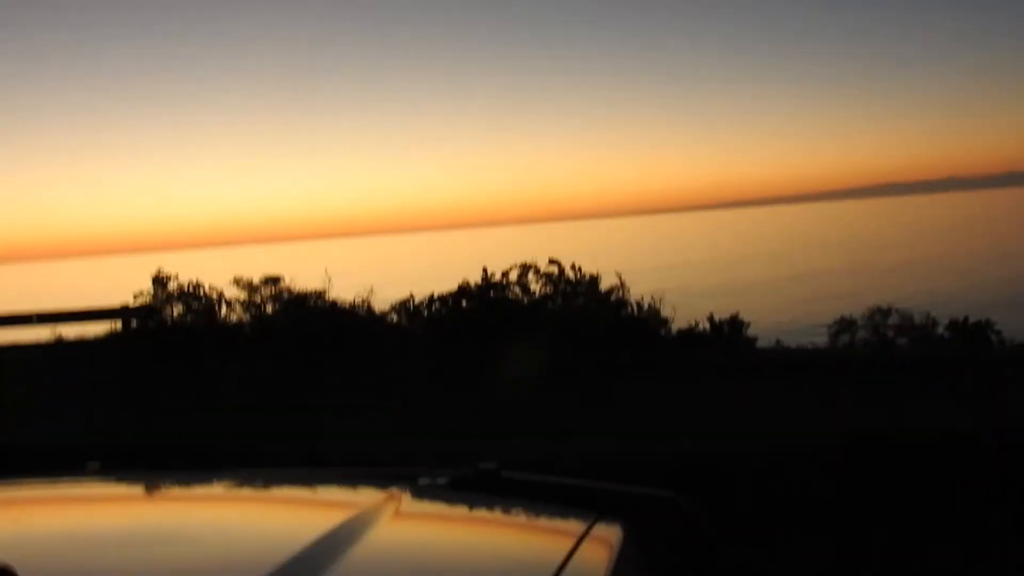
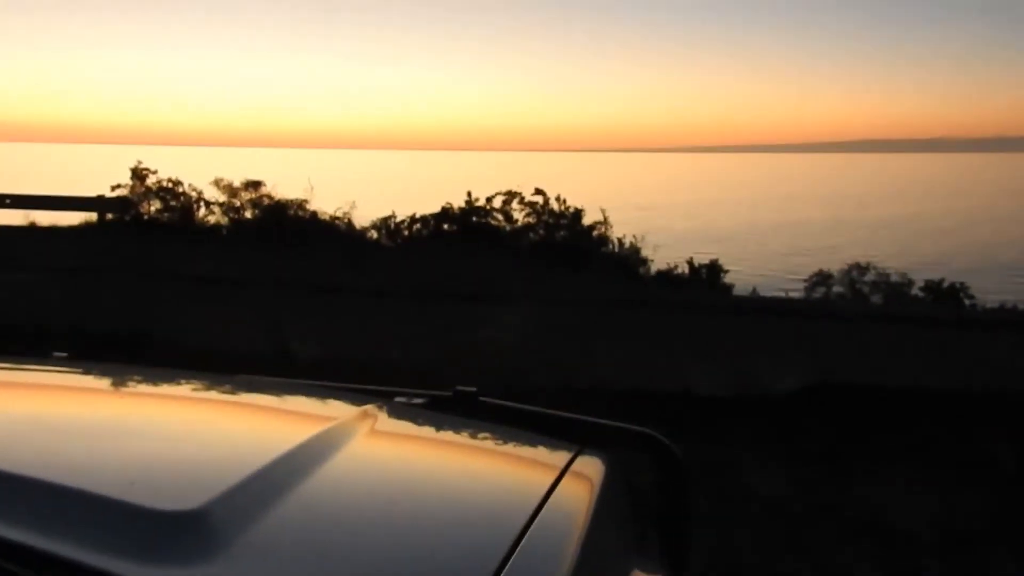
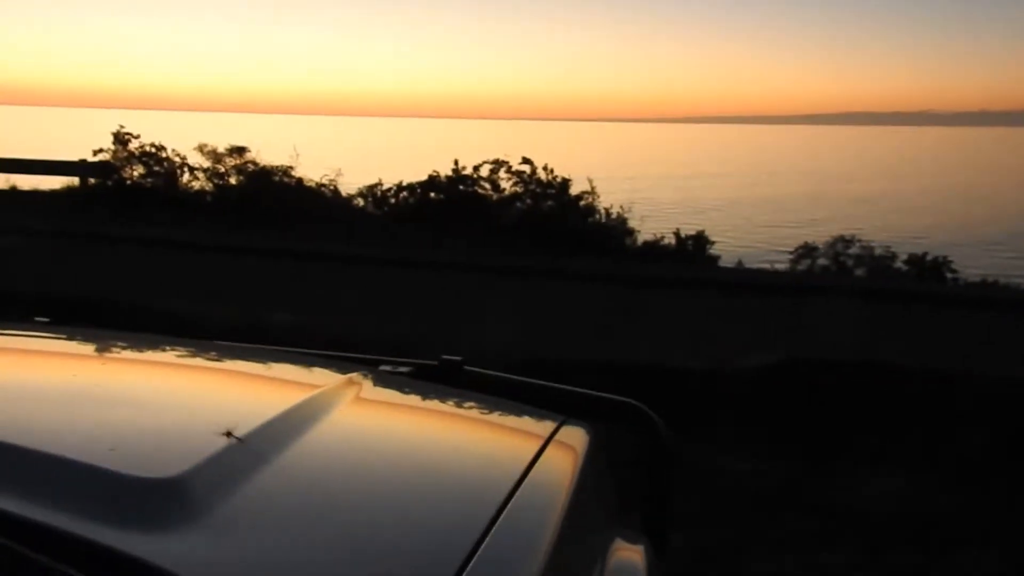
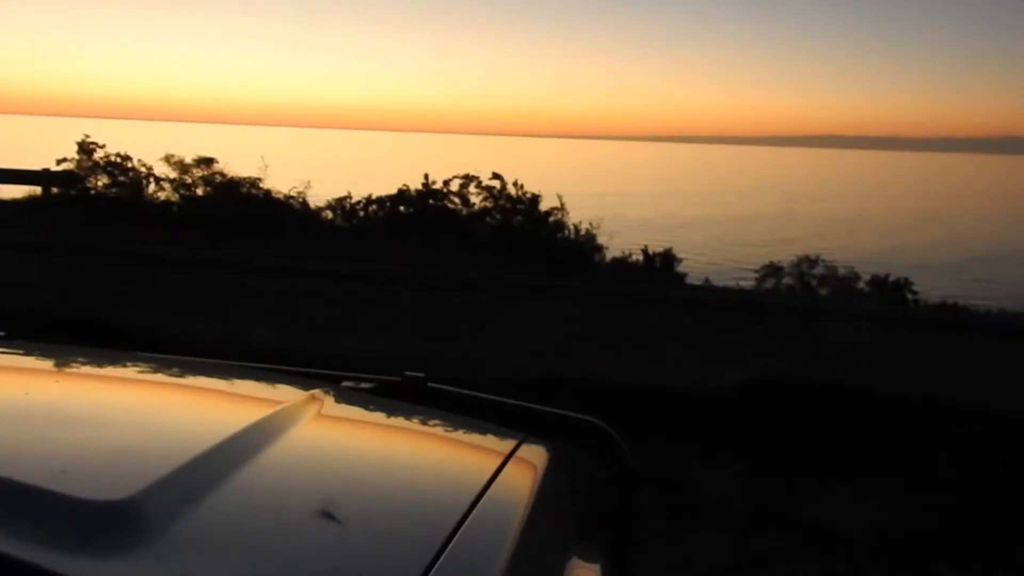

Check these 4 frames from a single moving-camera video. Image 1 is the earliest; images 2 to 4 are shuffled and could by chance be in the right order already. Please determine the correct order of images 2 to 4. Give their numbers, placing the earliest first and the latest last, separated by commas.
4, 3, 2
